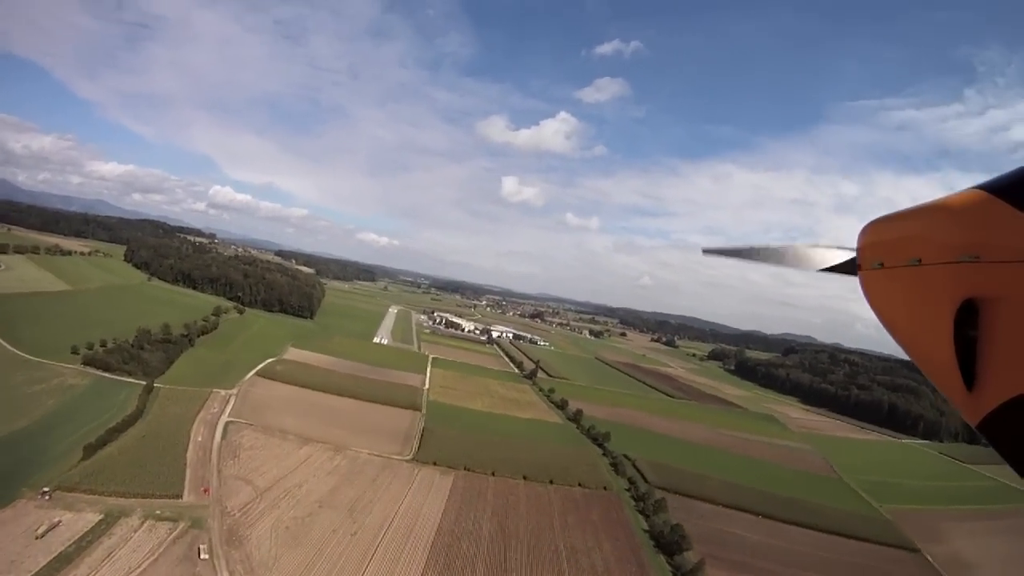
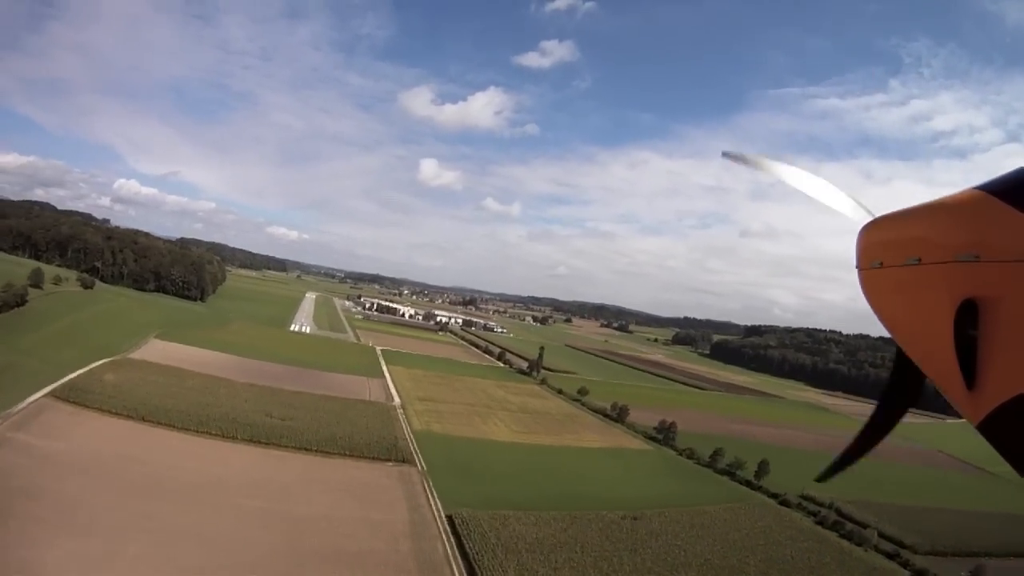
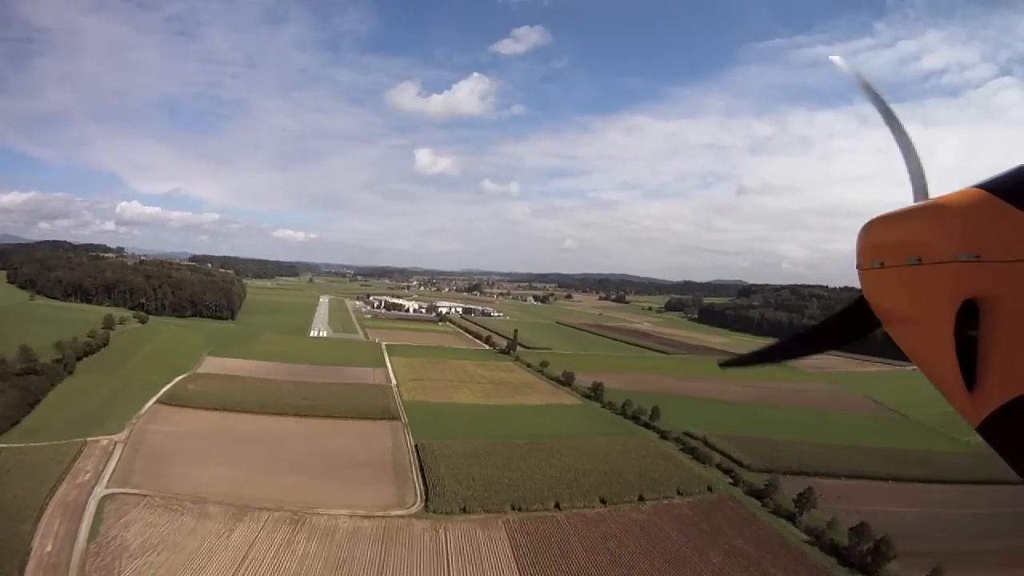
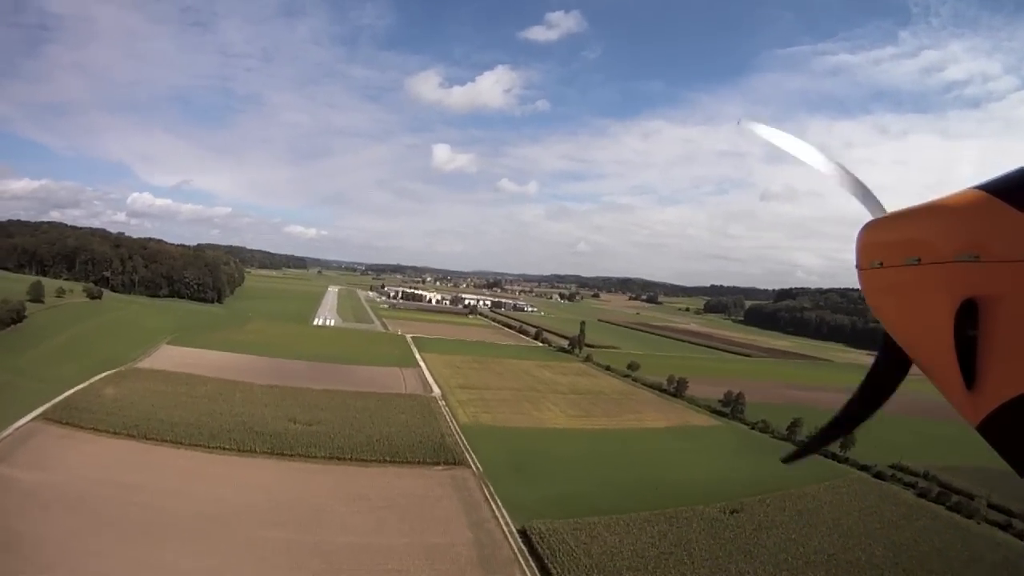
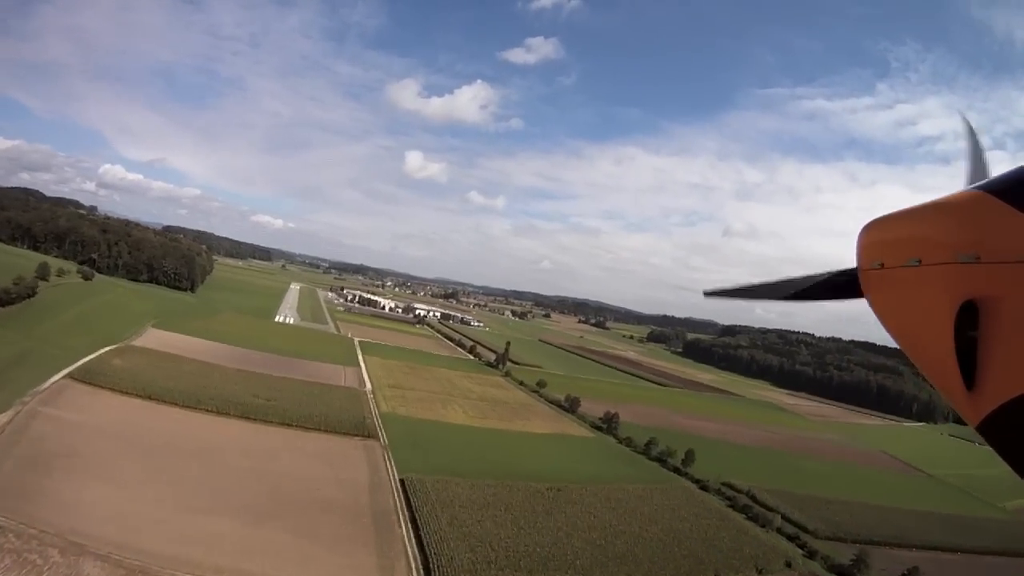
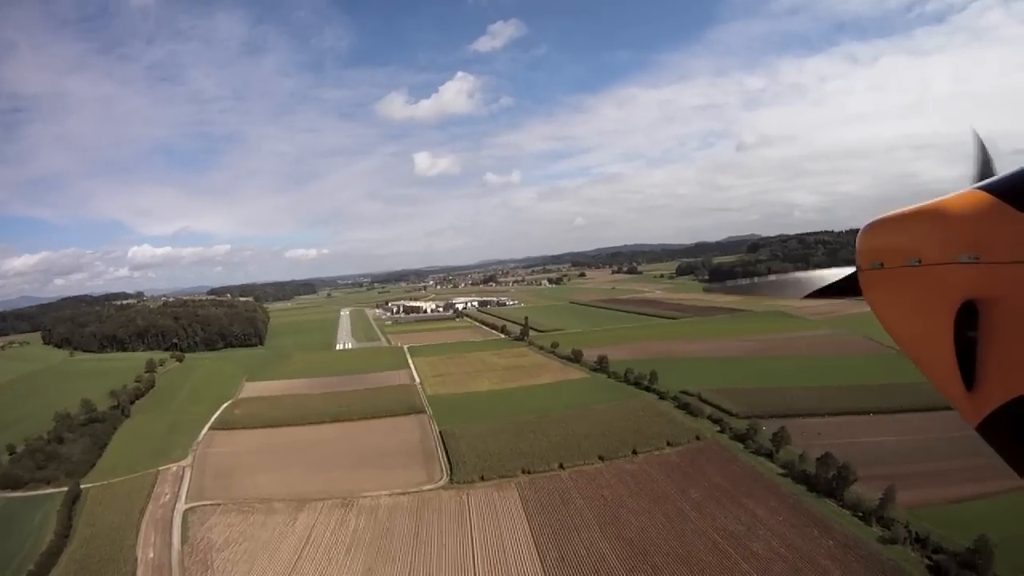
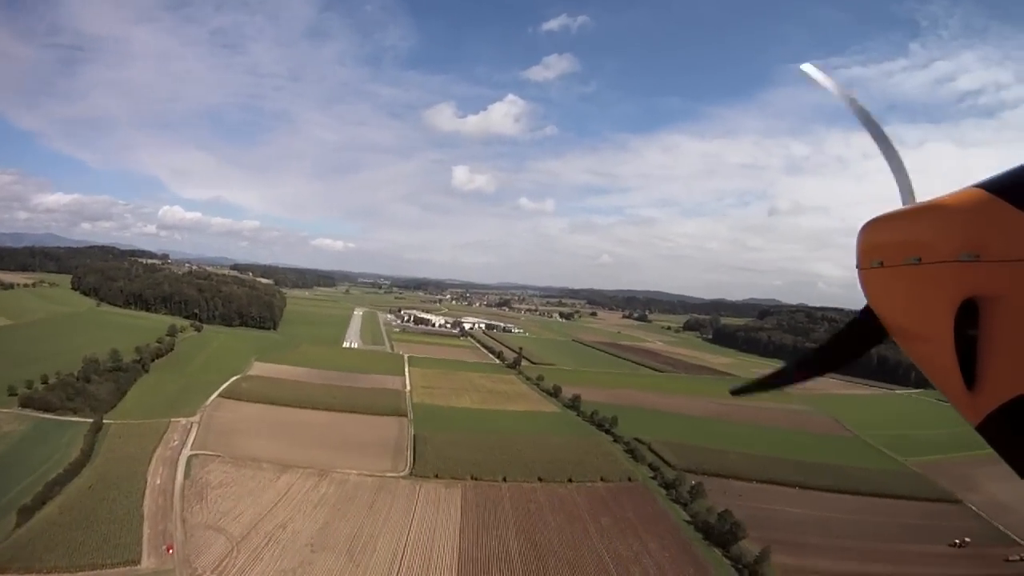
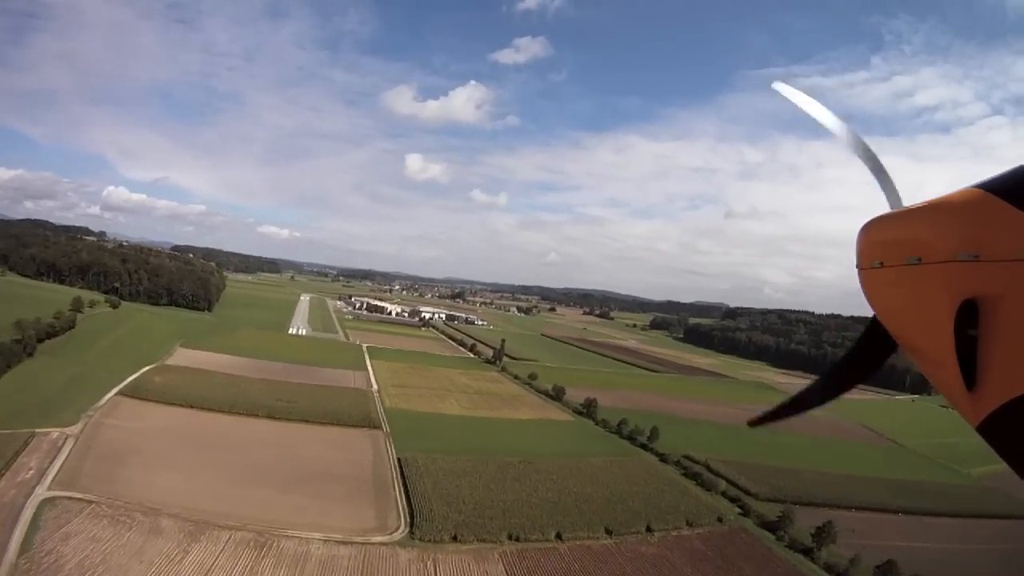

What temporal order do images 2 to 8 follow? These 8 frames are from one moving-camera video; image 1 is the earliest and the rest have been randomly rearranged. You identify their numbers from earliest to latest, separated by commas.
7, 6, 3, 8, 5, 2, 4
